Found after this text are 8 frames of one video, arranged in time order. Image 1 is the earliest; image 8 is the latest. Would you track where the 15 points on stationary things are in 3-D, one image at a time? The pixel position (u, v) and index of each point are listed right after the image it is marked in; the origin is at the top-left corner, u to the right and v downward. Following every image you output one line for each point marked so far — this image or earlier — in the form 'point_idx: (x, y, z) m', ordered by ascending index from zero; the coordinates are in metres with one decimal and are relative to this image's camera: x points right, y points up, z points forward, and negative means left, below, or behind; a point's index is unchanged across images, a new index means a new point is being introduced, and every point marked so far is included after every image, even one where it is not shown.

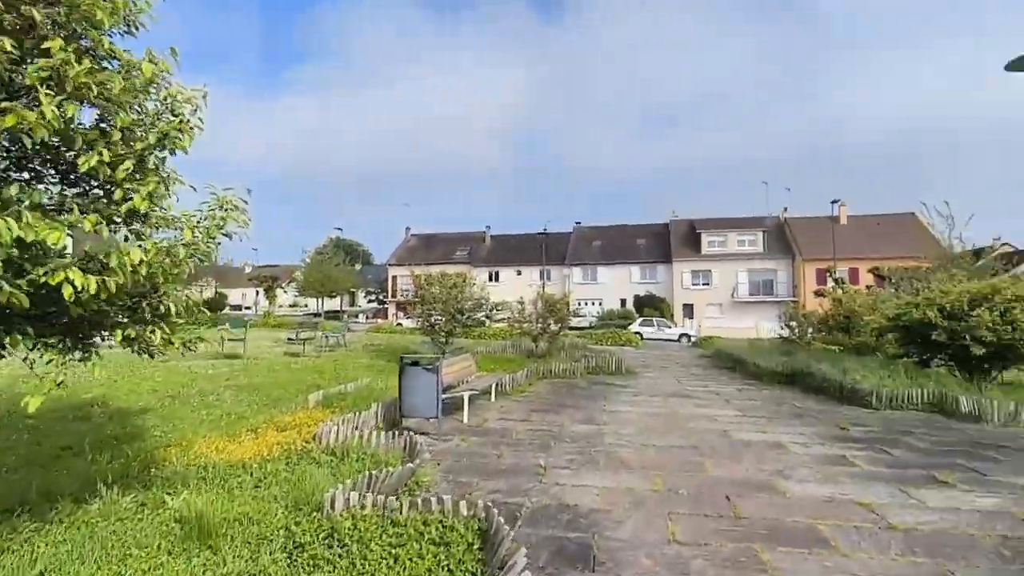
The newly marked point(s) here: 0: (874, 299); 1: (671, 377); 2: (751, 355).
0: (+8.9, -0.3, +13.8) m
1: (+3.9, -2.2, +13.7) m
2: (+6.6, -1.9, +15.6) m
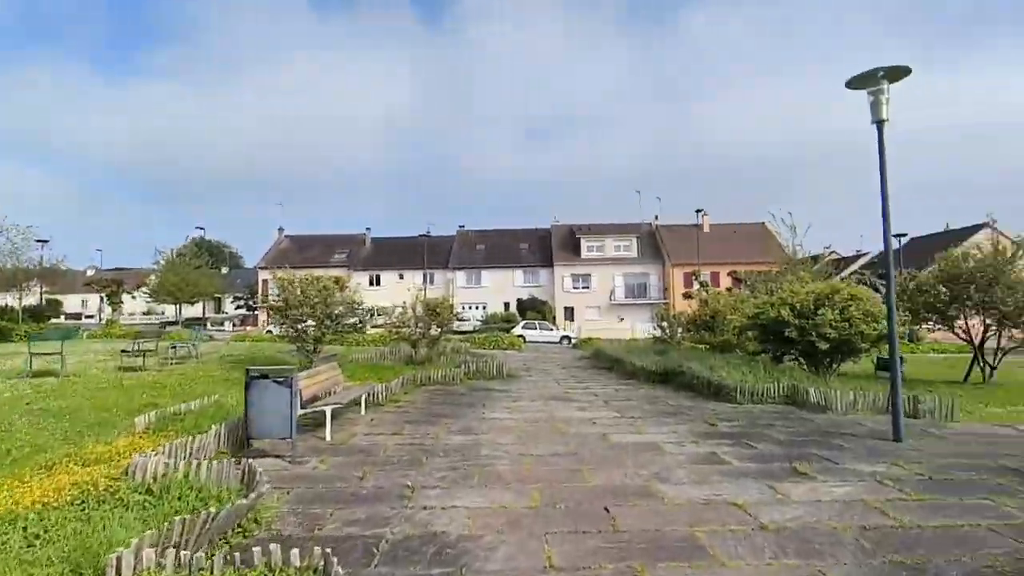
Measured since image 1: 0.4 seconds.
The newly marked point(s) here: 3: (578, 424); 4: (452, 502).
0: (+5.9, -0.3, +14.8) m
1: (+1.0, -2.3, +13.6) m
2: (+3.2, -1.9, +16.1) m
3: (+1.0, -2.0, +8.3) m
4: (-0.5, -1.9, +4.9) m
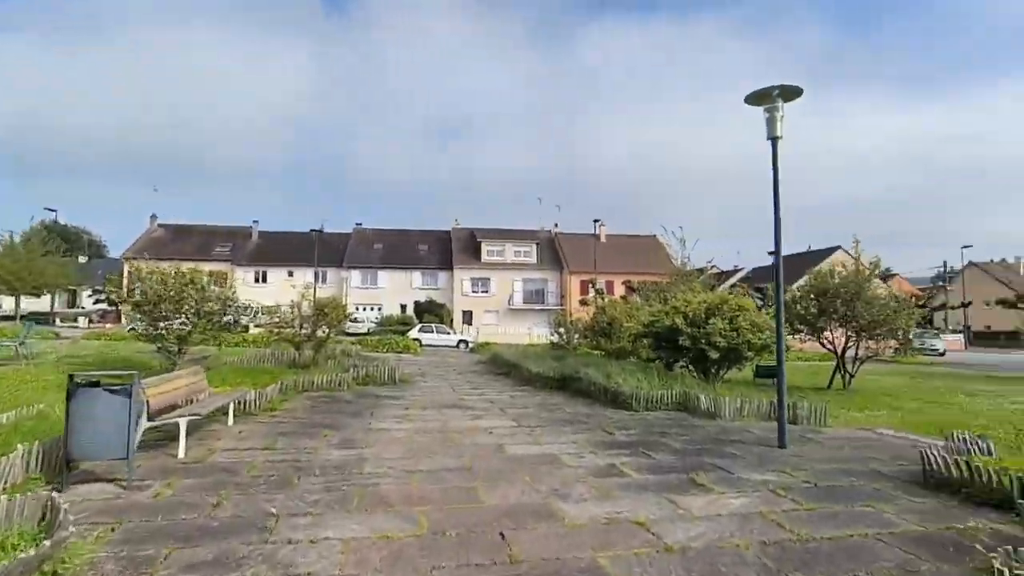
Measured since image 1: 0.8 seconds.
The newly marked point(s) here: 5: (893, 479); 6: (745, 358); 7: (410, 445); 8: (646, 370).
0: (+3.2, -0.5, +15.1) m
1: (-1.5, -2.3, +13.0) m
2: (+0.3, -2.0, +15.8) m
3: (-0.5, -2.0, +7.8) m
4: (-1.4, -1.8, +4.2) m
5: (+4.1, -2.0, +6.0) m
6: (+4.8, -1.4, +11.3) m
7: (-1.3, -2.0, +7.1) m
8: (+2.8, -1.7, +11.8) m
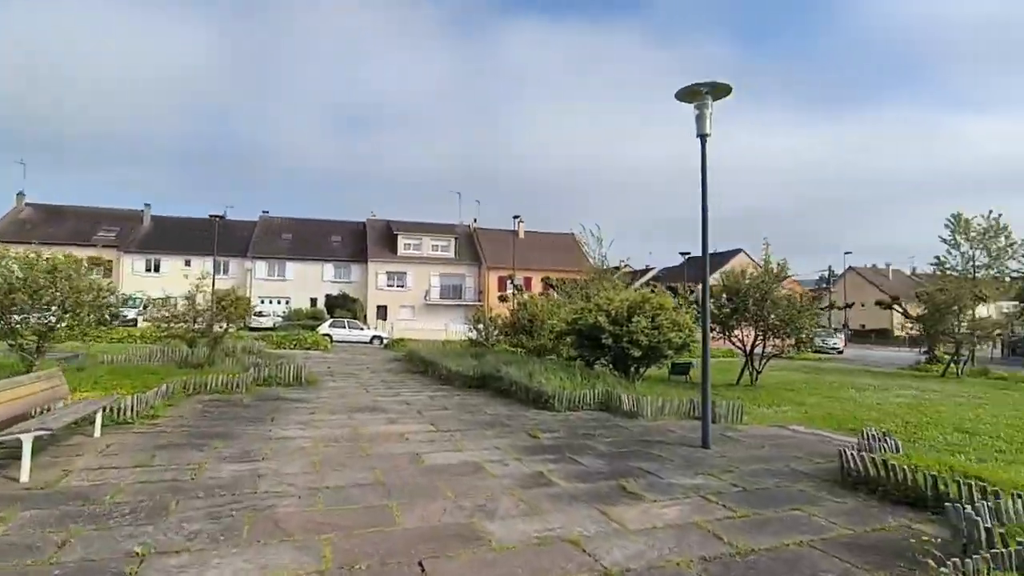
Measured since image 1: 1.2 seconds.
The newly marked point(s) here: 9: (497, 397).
0: (+1.0, -0.4, +14.9) m
1: (-3.3, -2.2, +12.1) m
2: (-1.9, -1.9, +15.2) m
3: (-1.6, -2.0, +7.2) m
4: (-1.9, -1.8, +3.5) m
5: (+3.2, -2.1, +6.0) m
6: (+3.1, -1.4, +11.3) m
7: (-2.2, -1.9, +6.4) m
8: (+1.2, -1.7, +11.6) m
9: (-0.3, -2.2, +11.3) m
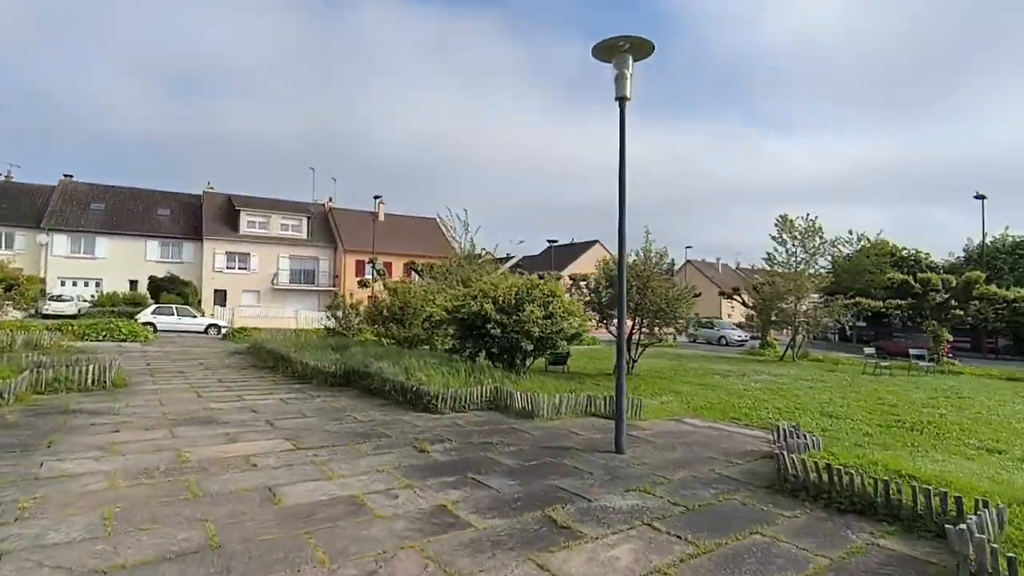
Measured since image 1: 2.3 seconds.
0: (-2.0, -0.1, +13.4) m
1: (-5.6, -1.8, +9.7) m
2: (-5.0, -1.5, +13.0) m
3: (-2.7, -1.7, +5.3) m
4: (-2.1, -1.6, +1.6) m
5: (+2.3, -1.9, +5.4) m
6: (+0.9, -1.1, +10.5) m
7: (-3.1, -1.7, +4.3) m
8: (-1.1, -1.4, +10.3) m
9: (-2.5, -1.9, +9.7) m
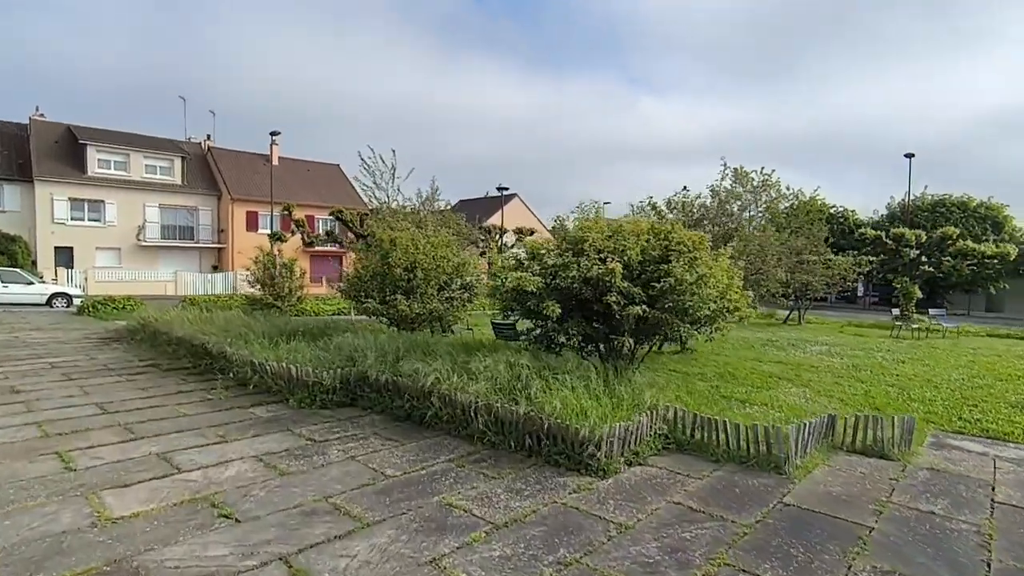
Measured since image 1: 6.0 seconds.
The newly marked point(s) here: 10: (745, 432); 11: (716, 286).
0: (-1.1, +0.7, +8.8) m
1: (-3.9, -1.3, +4.6) m
2: (-4.0, -0.8, +7.9) m
3: (-0.2, -1.5, +0.9) m
4: (+1.2, -1.7, -2.6) m
5: (+4.7, -1.6, +2.0) m
6: (+2.3, -0.5, +6.6) m
7: (-0.4, -1.6, -0.1) m
8: (+0.4, -0.8, +6.0) m
9: (-0.8, -1.4, +5.2) m
10: (+2.0, -1.2, +4.7) m
11: (+2.2, 0.0, +6.5) m
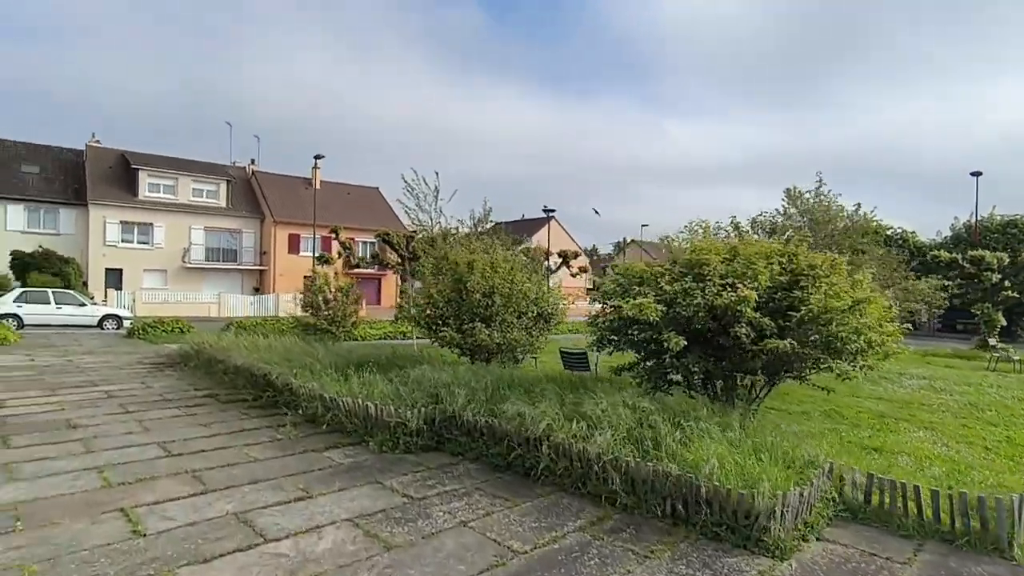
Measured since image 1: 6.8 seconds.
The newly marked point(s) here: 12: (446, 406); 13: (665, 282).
0: (+0.1, +0.4, +8.1) m
1: (-2.9, -1.5, +3.9) m
2: (-2.8, -1.1, +7.3) m
3: (+0.6, -1.6, 0.0) m
4: (+1.8, -1.6, -3.5) m
5: (+5.5, -1.7, +0.9) m
6: (+3.4, -0.8, +5.7) m
7: (+0.4, -1.6, -1.0) m
8: (+1.4, -1.1, +5.2) m
9: (+0.2, -1.6, +4.4) m
10: (+3.0, -1.5, +3.8) m
11: (+3.3, -0.2, +5.5) m
12: (-0.7, -1.1, +5.6) m
13: (+1.6, +0.1, +5.7) m
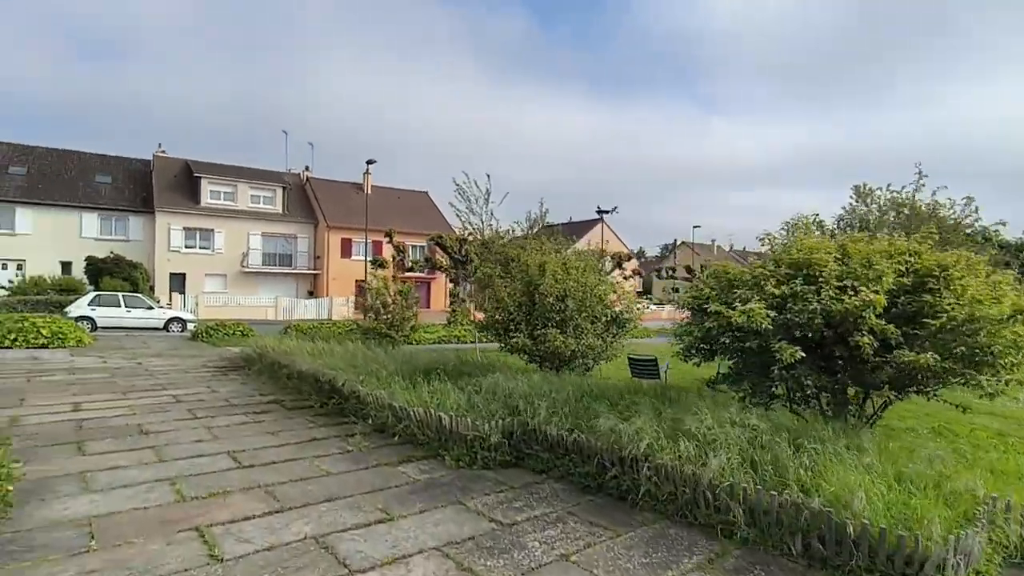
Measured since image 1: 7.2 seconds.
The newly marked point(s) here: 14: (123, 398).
0: (+1.1, +0.3, +7.6) m
1: (-2.2, -1.5, +3.7) m
2: (-1.9, -1.1, +7.0) m
3: (+1.0, -1.6, -0.5) m
4: (+1.9, -1.6, -4.1) m
5: (+5.9, -1.7, 0.0) m
6: (+4.2, -0.8, +5.0) m
7: (+0.6, -1.6, -1.4) m
8: (+2.2, -1.1, +4.6) m
9: (+0.9, -1.6, +3.9) m
10: (+3.6, -1.5, +3.1) m
11: (+4.0, -0.3, +4.8) m
12: (+0.1, -1.2, +5.2) m
13: (+2.3, +0.1, +5.1) m
14: (-5.3, -1.5, +7.7) m
